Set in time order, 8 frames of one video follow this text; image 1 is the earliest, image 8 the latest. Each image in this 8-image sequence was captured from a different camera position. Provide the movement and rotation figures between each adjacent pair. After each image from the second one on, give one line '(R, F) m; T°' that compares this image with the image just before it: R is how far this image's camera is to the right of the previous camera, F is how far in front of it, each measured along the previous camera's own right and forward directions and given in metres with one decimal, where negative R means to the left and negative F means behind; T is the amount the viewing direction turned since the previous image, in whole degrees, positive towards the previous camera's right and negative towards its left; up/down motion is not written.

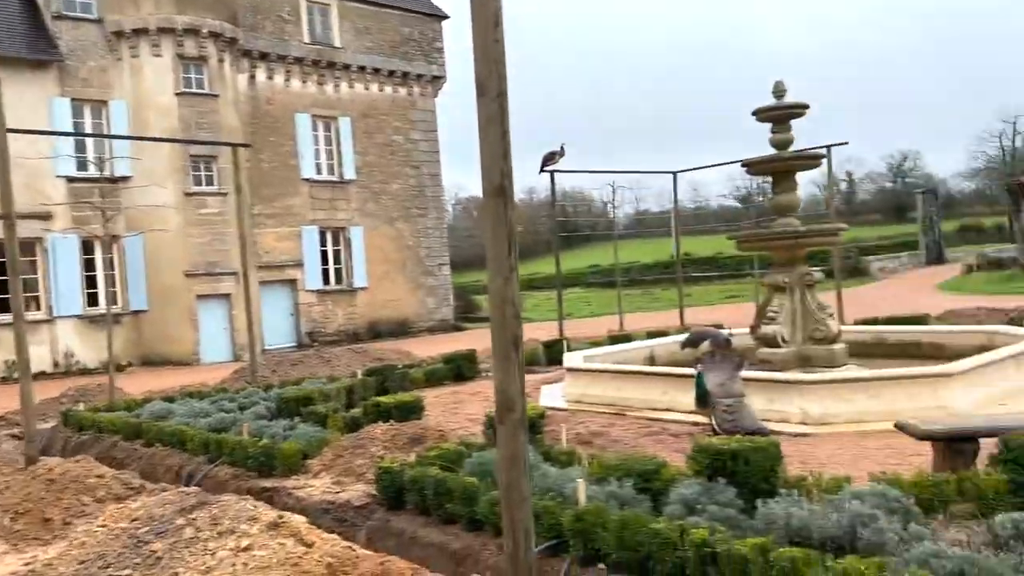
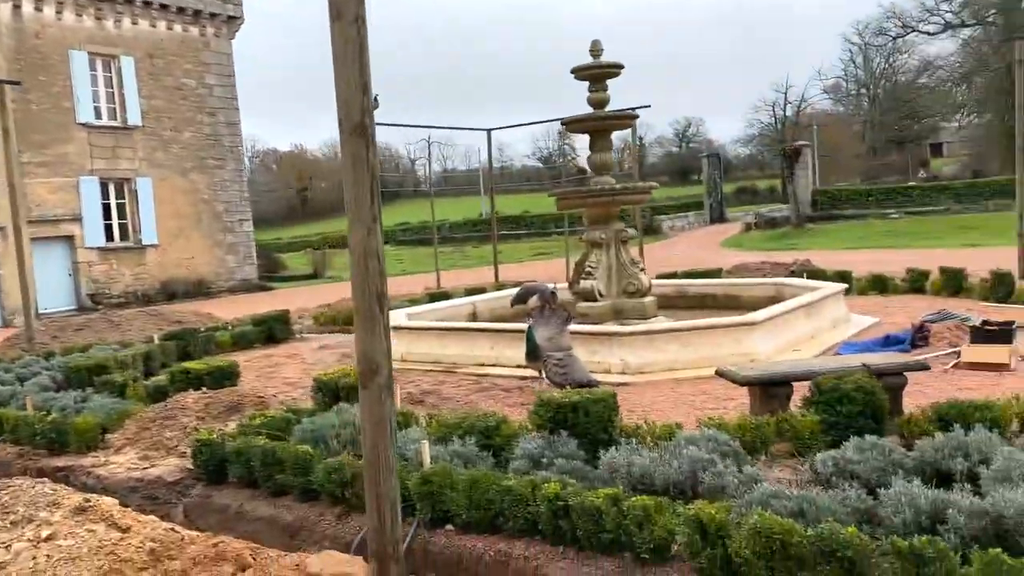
(-0.2, +0.3) m; +13°
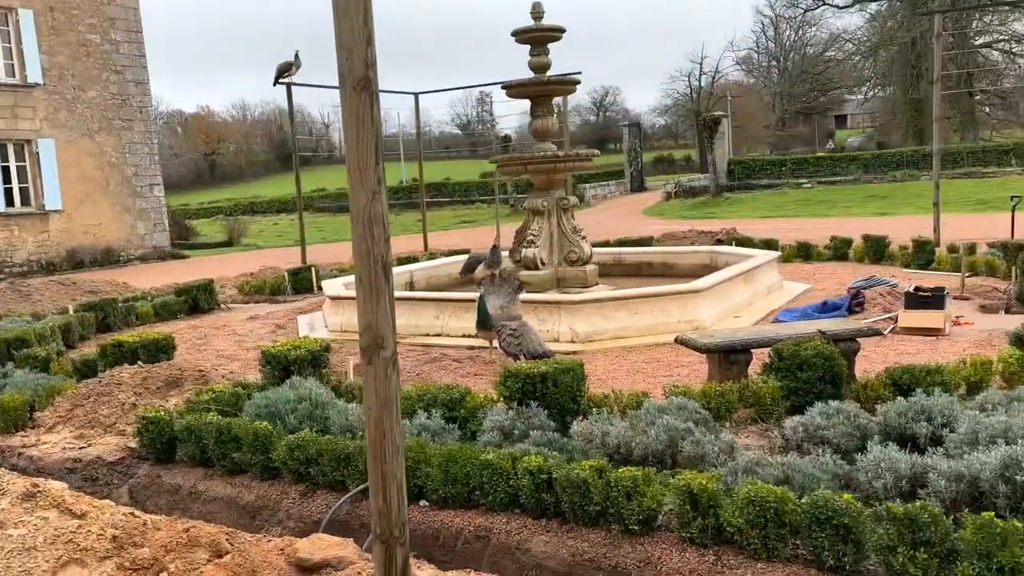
(-0.3, +0.2) m; +5°
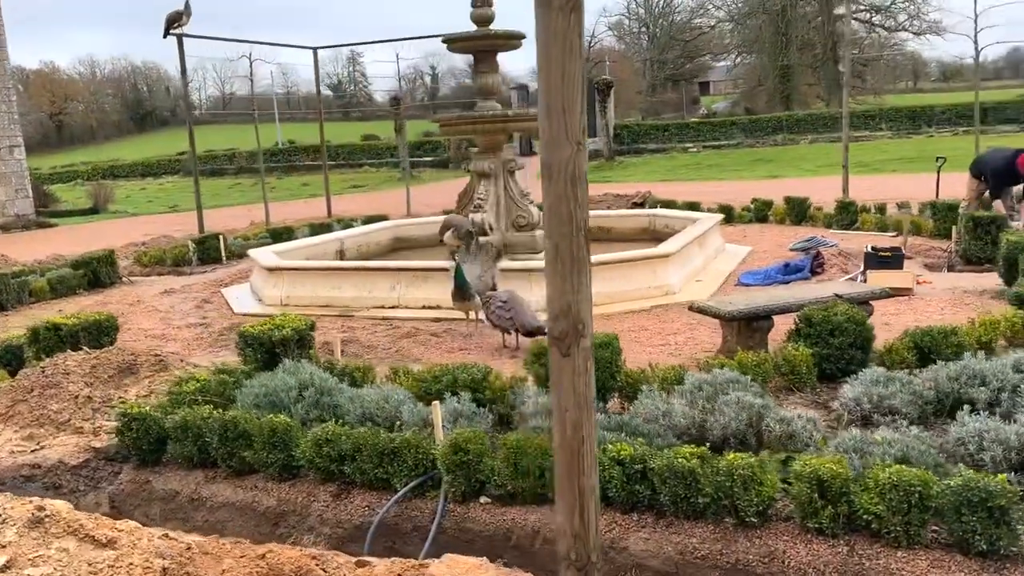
(-1.0, +0.6) m; +8°
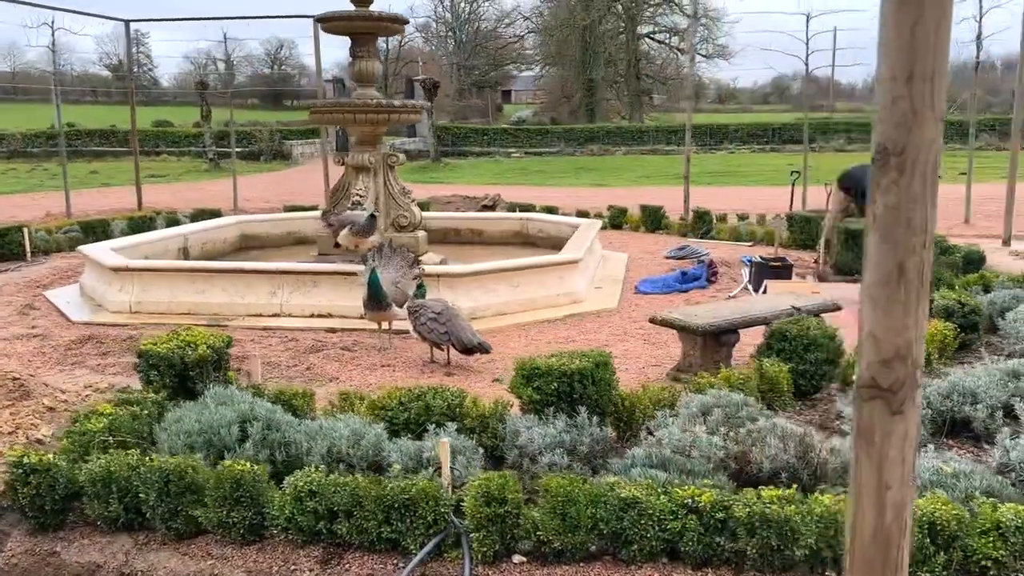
(-1.0, +0.8) m; +13°
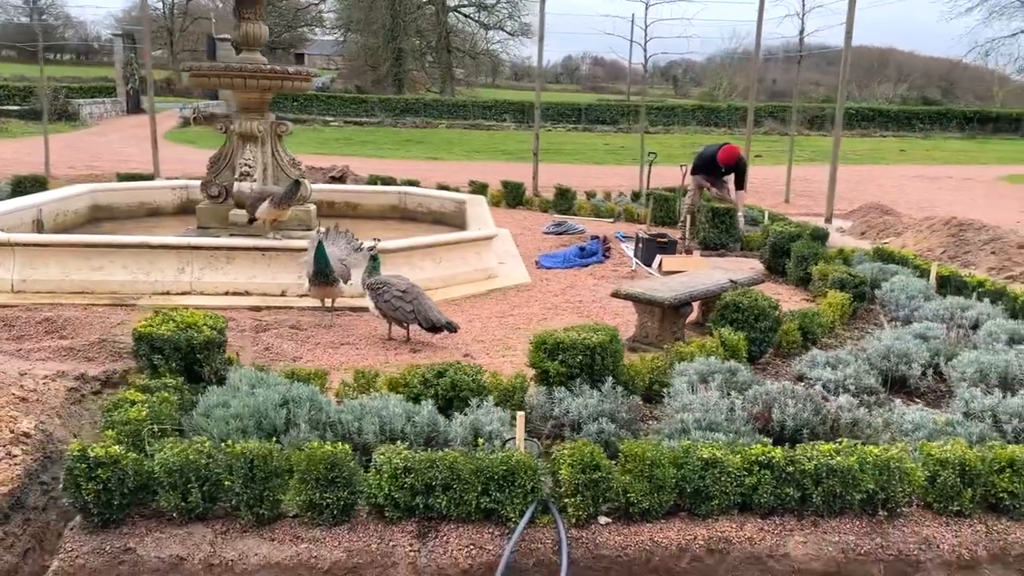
(-1.3, 0.0) m; +13°
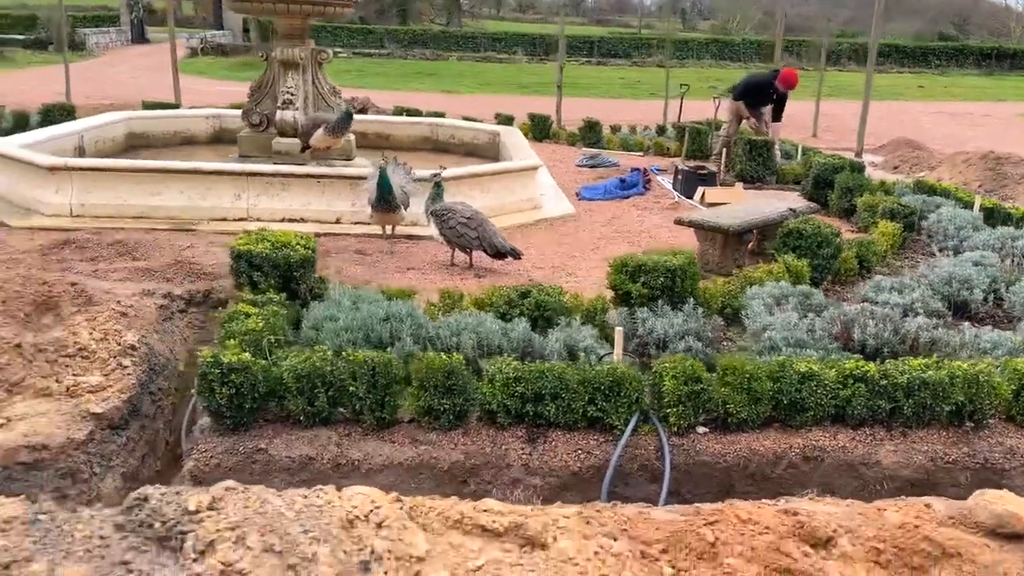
(-0.5, -0.1) m; 0°
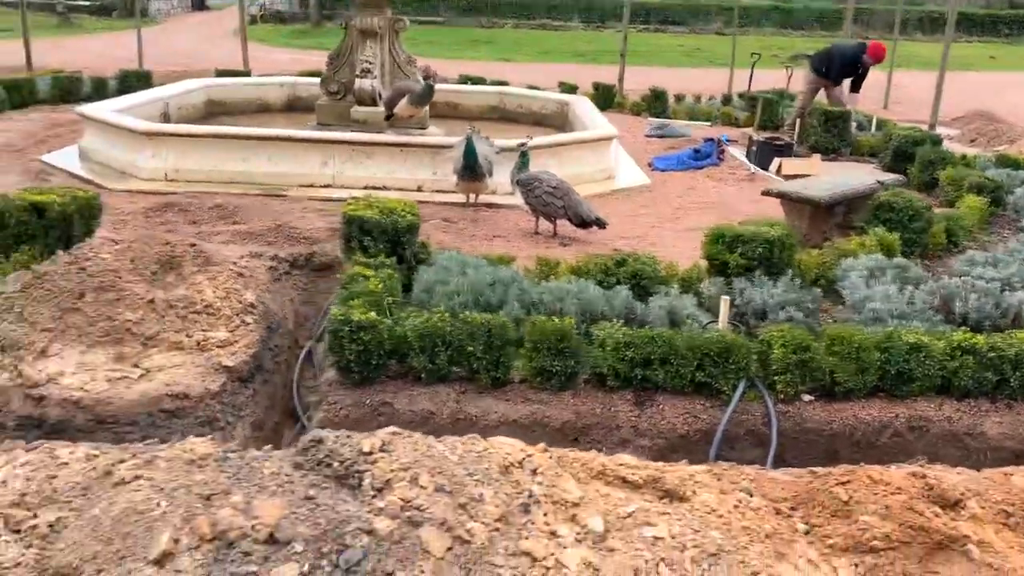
(-0.3, -0.2) m; -3°
